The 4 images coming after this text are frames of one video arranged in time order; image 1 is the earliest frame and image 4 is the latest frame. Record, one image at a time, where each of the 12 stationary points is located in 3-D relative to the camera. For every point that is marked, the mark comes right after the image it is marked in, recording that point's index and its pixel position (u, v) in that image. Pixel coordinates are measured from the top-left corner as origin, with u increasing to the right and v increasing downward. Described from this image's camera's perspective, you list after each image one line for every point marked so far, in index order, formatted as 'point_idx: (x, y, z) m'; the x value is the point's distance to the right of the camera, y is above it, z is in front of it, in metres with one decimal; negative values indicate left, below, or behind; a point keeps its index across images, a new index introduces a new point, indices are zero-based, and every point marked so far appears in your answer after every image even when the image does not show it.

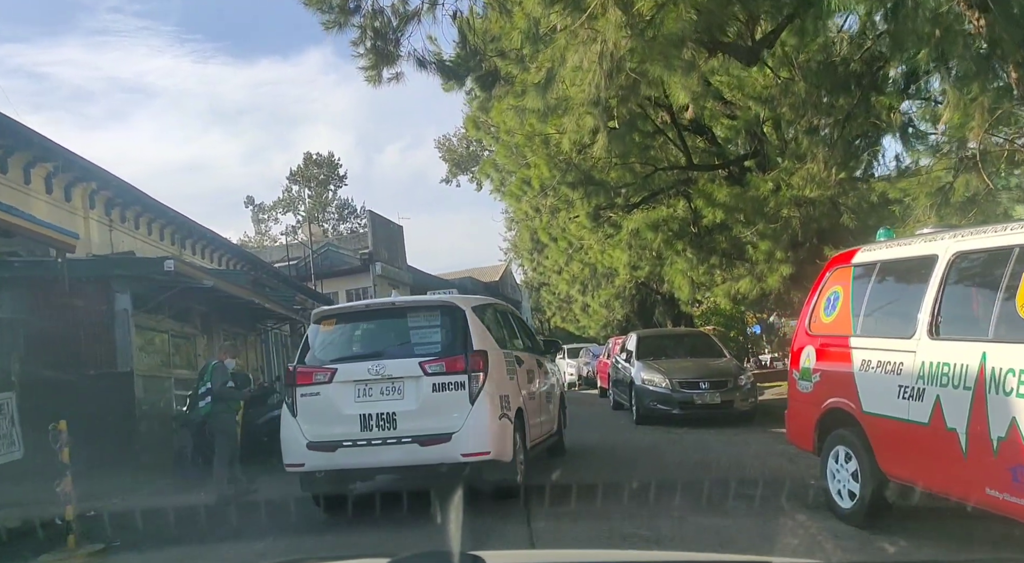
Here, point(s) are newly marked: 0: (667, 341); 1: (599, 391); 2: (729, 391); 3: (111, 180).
0: (+2.5, -1.0, +14.3) m
1: (+2.1, -2.6, +19.9) m
2: (+3.0, -1.5, +11.9) m
3: (-7.3, +1.8, +15.4) m
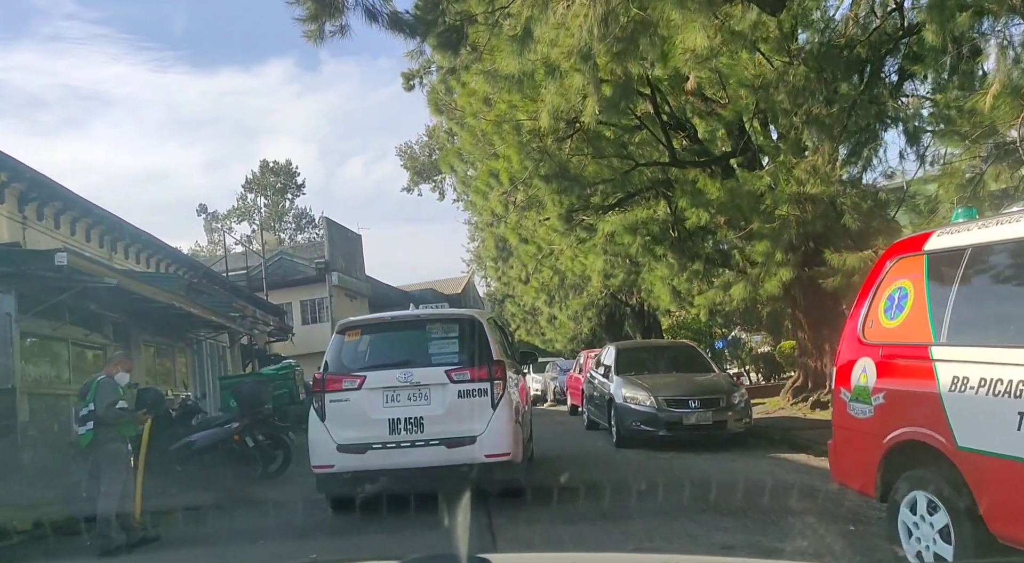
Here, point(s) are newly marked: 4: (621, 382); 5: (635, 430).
0: (+2.0, -1.1, +12.9) m
1: (+1.3, -2.8, +18.5) m
2: (+2.6, -1.6, +10.5) m
3: (-7.8, +1.8, +13.6) m
4: (+1.4, -1.4, +11.5) m
5: (+1.6, -1.9, +10.8) m
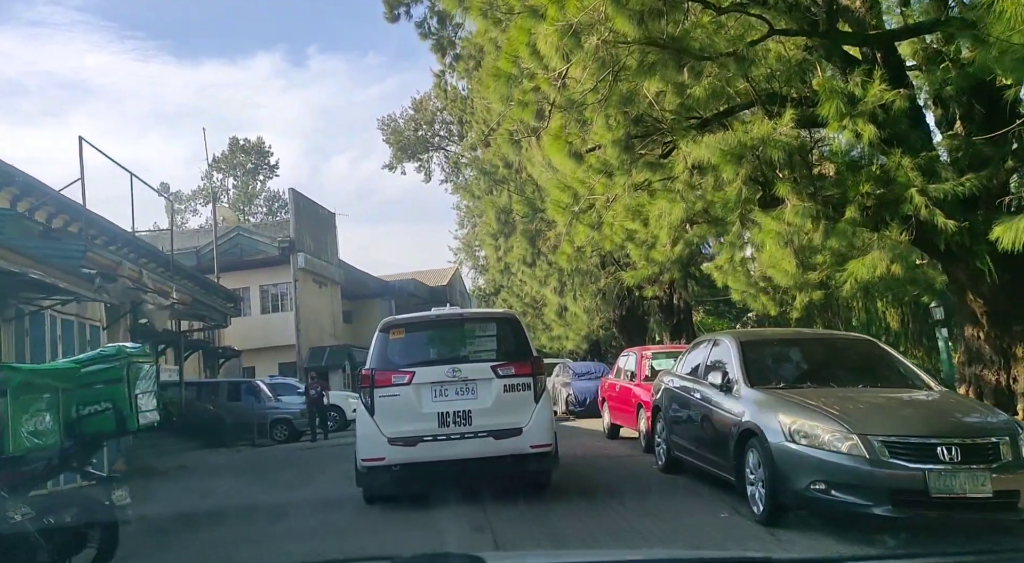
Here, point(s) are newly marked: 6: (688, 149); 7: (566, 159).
0: (+2.4, -0.6, +7.5) m
1: (+1.5, -2.3, +13.1) m
2: (+3.0, -1.1, +5.2) m
3: (-7.4, +2.5, +8.1) m
4: (+1.8, -0.9, +6.2) m
5: (+1.9, -1.4, +5.4) m
6: (+1.9, +1.5, +9.6) m
7: (+0.6, +1.6, +10.7) m
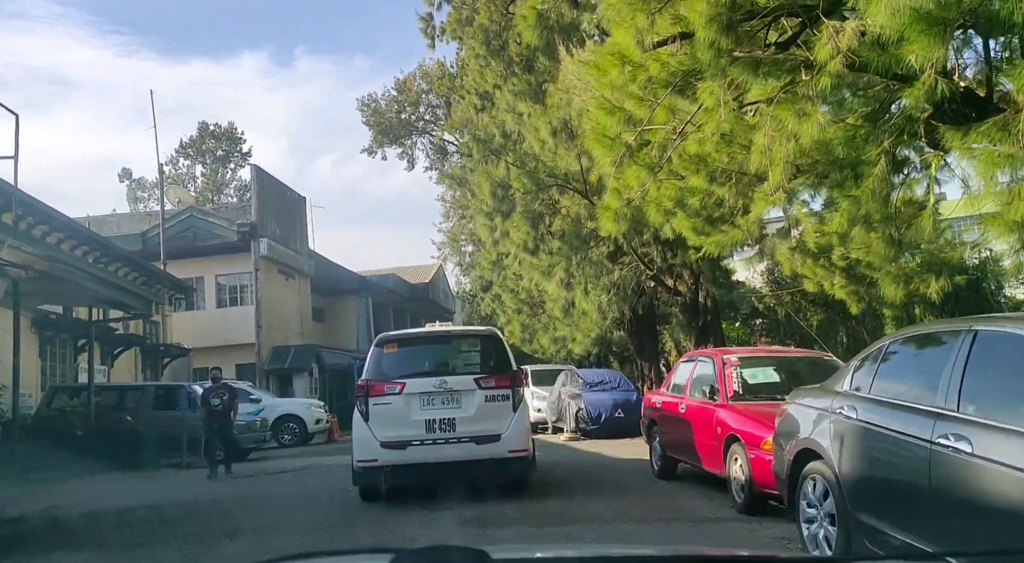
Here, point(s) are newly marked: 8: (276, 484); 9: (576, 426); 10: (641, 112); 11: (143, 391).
0: (+2.6, -0.3, +3.7) m
1: (+1.6, -2.0, +9.2) m
2: (+3.3, -0.8, +1.3) m
3: (-7.1, +3.0, +4.1) m
4: (+2.1, -0.6, +2.3) m
5: (+2.2, -1.1, +1.6) m
6: (+2.2, +1.8, +5.8) m
7: (+0.8, +1.9, +6.9) m
8: (-3.4, -3.0, +12.1) m
9: (+1.3, -2.9, +16.9) m
10: (+1.2, +1.6, +7.8) m
11: (-7.1, -2.1, +16.3) m
